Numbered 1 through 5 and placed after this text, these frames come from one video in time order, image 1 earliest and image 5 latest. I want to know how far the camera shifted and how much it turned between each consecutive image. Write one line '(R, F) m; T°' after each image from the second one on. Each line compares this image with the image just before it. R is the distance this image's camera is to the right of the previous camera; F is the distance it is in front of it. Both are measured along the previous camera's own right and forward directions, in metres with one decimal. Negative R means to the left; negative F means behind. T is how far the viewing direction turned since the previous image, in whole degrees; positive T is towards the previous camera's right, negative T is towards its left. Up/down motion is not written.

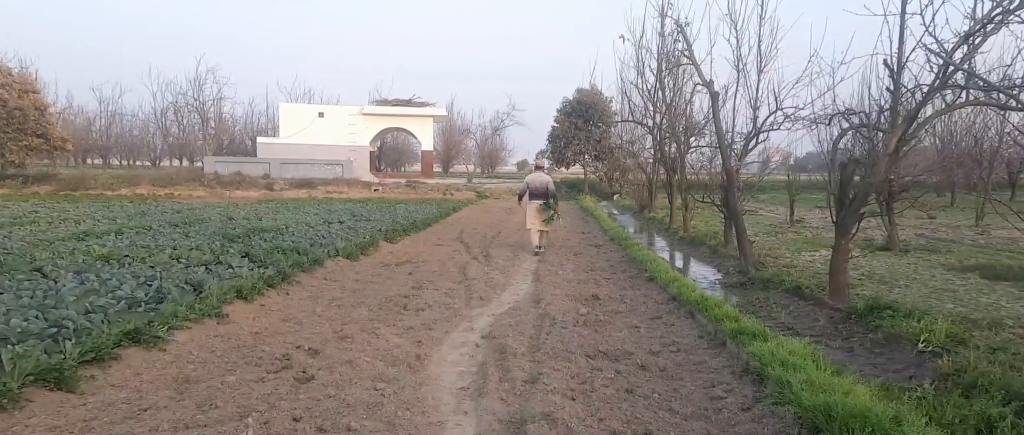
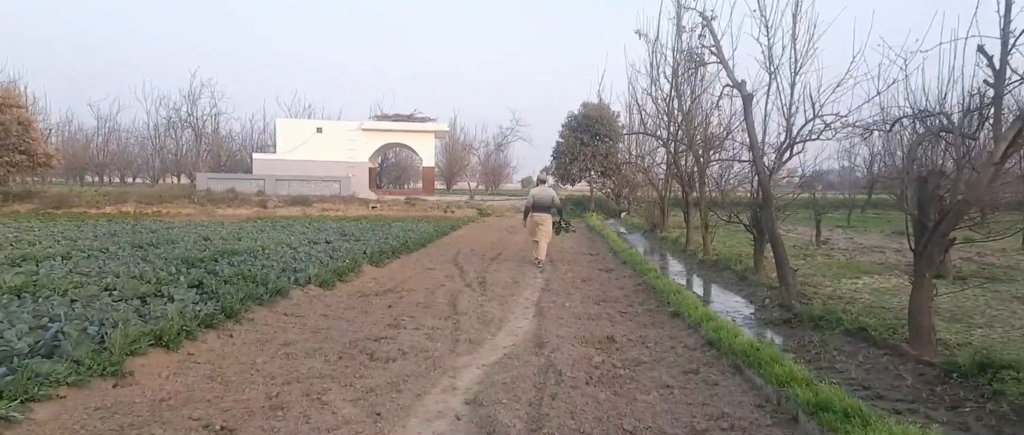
(+0.1, +1.2) m; -1°
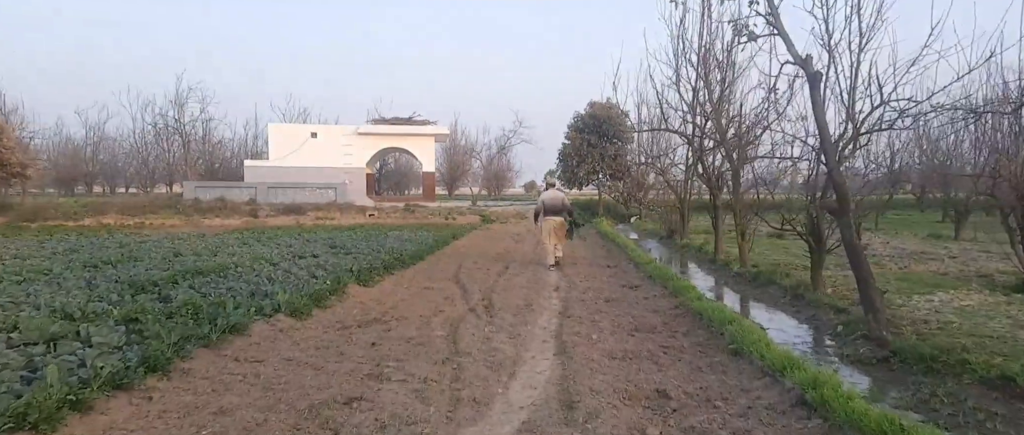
(-0.1, +1.4) m; 0°
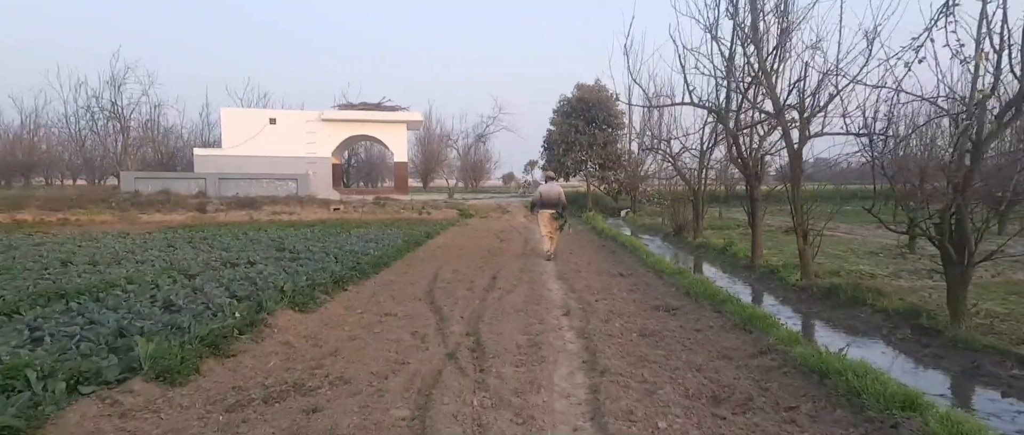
(-0.2, +2.5) m; +2°
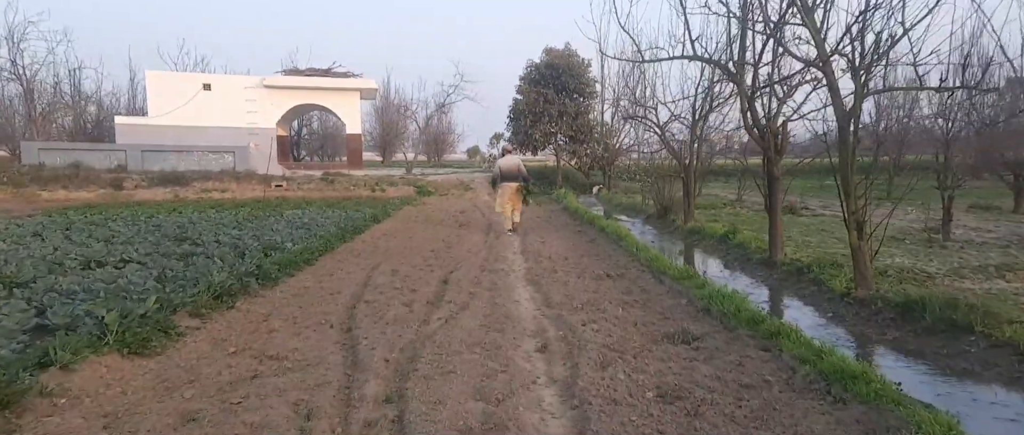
(+0.1, +2.2) m; +3°
